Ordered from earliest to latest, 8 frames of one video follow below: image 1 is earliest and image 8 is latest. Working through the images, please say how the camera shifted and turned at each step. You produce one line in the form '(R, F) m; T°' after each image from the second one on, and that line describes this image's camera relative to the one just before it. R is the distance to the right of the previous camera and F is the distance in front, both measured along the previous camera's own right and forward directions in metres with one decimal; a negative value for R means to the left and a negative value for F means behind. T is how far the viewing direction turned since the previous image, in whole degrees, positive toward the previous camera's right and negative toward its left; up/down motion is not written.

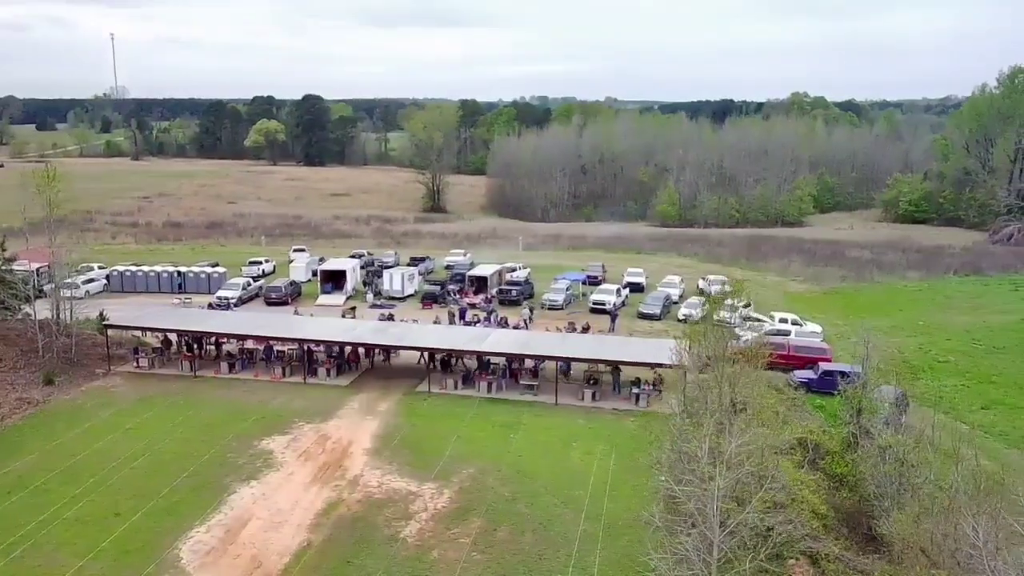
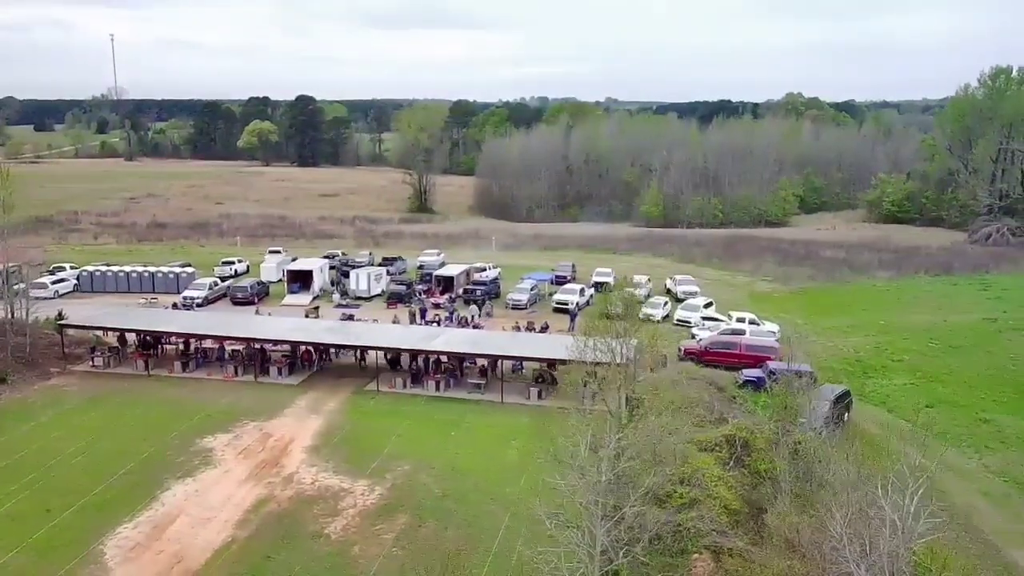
(+1.6, -0.3) m; 0°
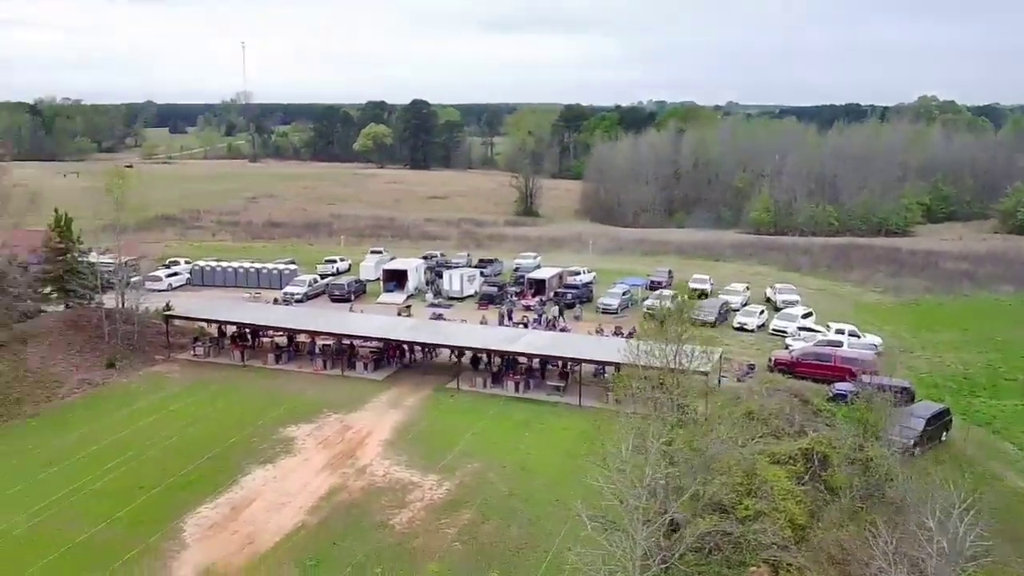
(+0.9, +0.1) m; -8°
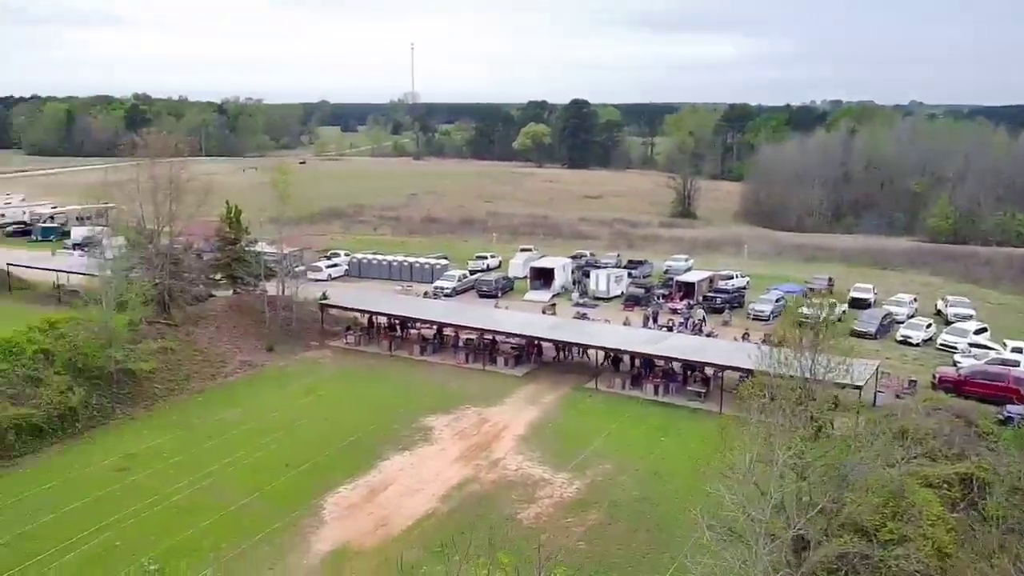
(+0.4, +0.1) m; -11°
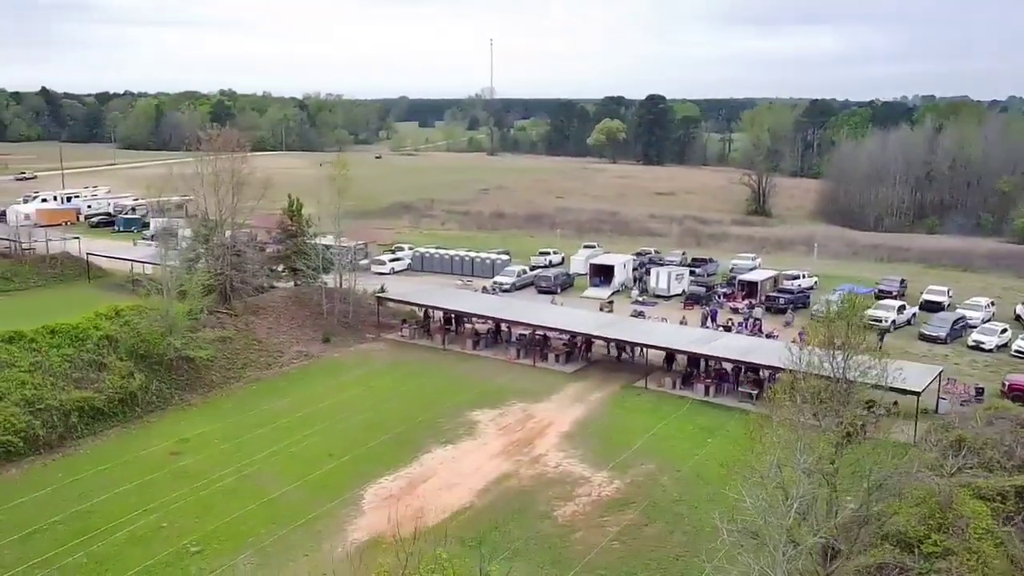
(+0.8, +0.1) m; -5°
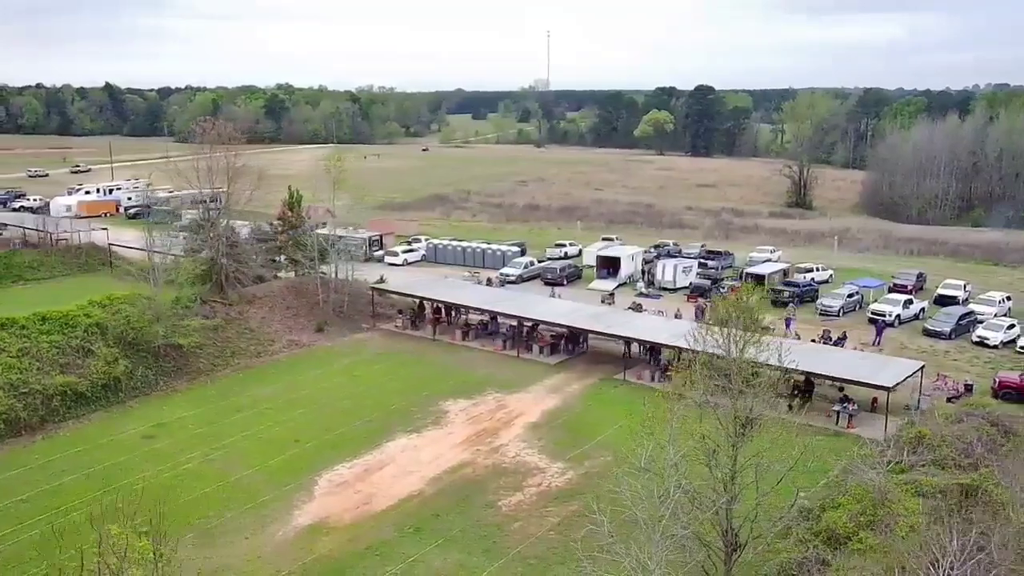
(+2.5, 0.0) m; -4°
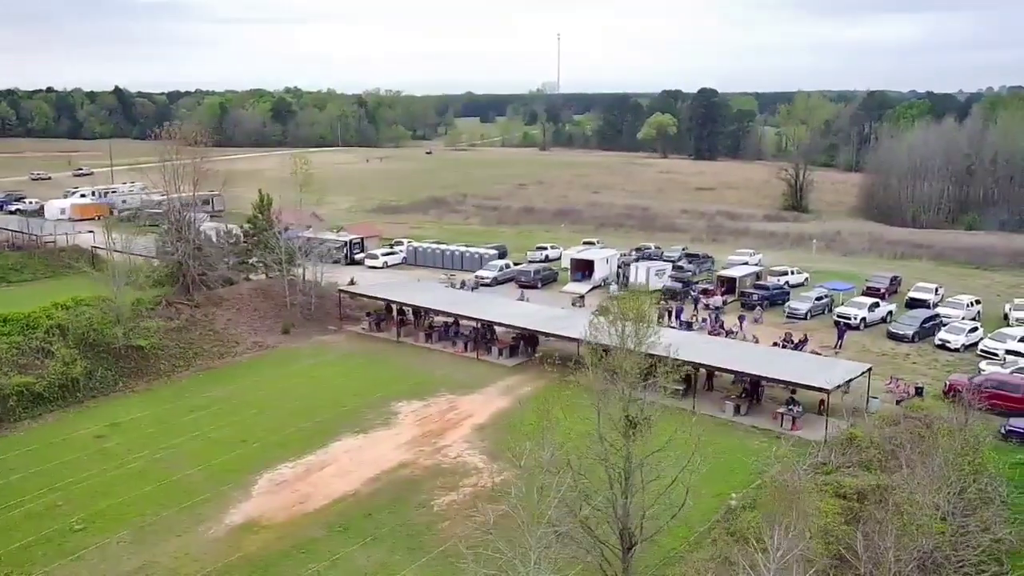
(+1.8, -0.2) m; -1°
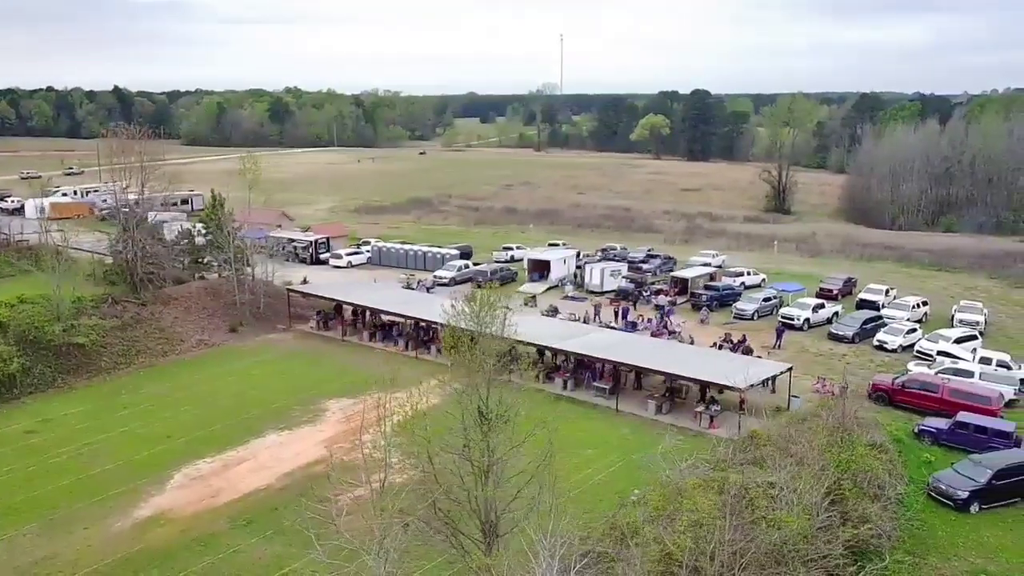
(+2.3, -0.4) m; 0°
